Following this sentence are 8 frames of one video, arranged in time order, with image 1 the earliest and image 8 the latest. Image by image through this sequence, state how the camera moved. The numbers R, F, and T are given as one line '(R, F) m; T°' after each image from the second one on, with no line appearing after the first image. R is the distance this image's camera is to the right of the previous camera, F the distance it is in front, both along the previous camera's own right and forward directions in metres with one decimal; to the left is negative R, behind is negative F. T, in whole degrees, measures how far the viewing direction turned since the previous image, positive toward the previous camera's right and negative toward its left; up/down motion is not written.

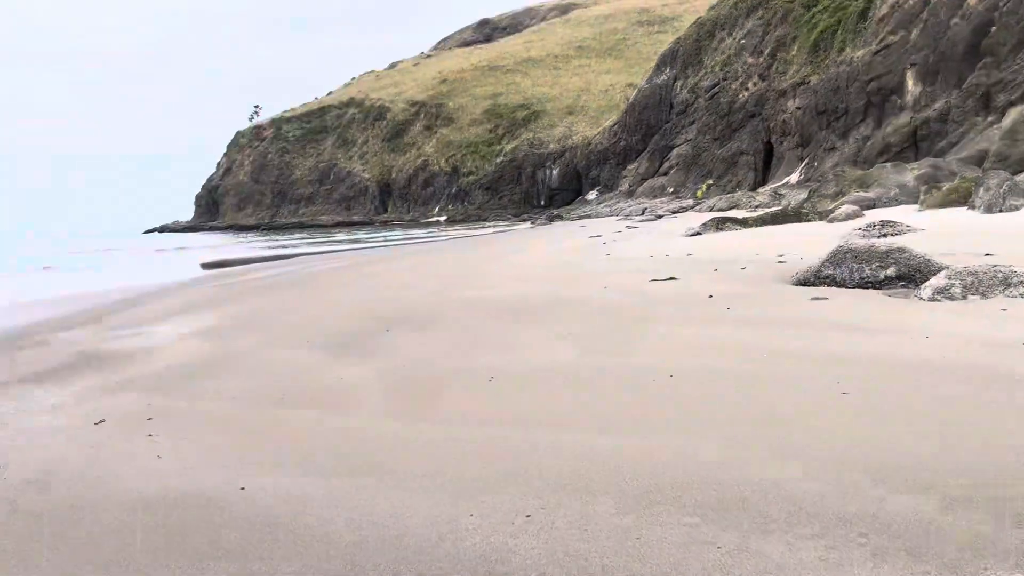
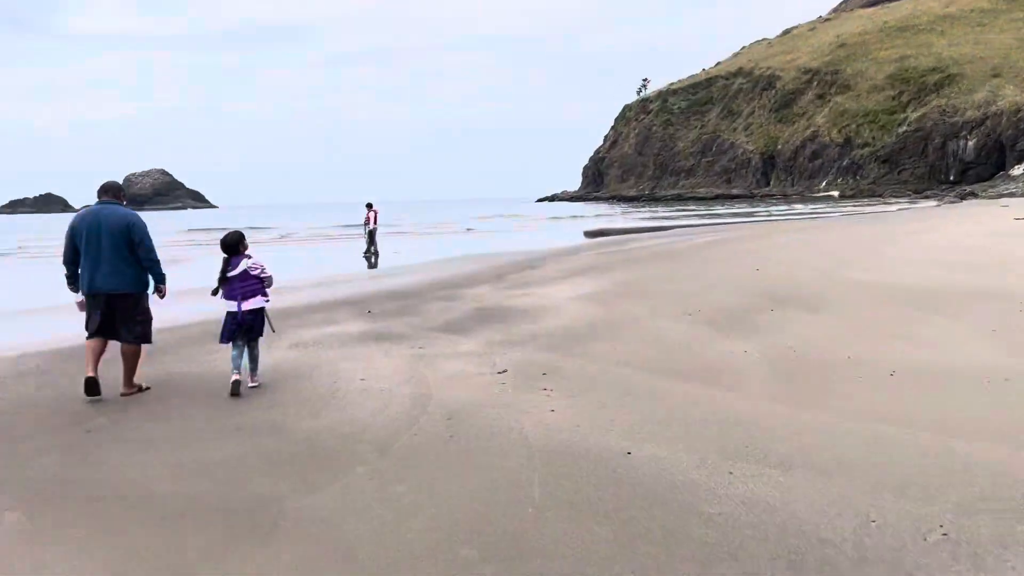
(0.0, +0.1) m; -31°
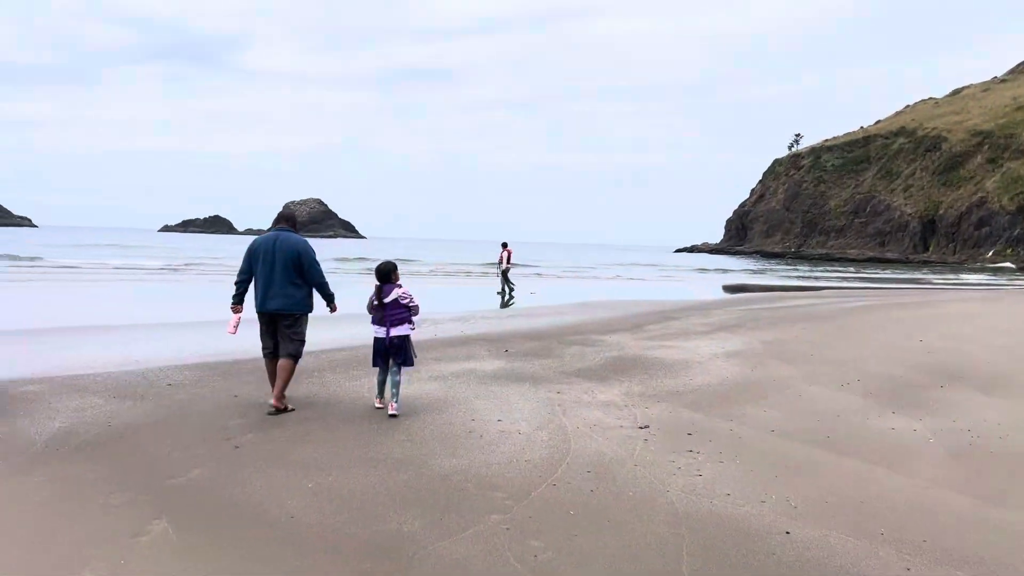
(-0.2, +0.2) m; -11°
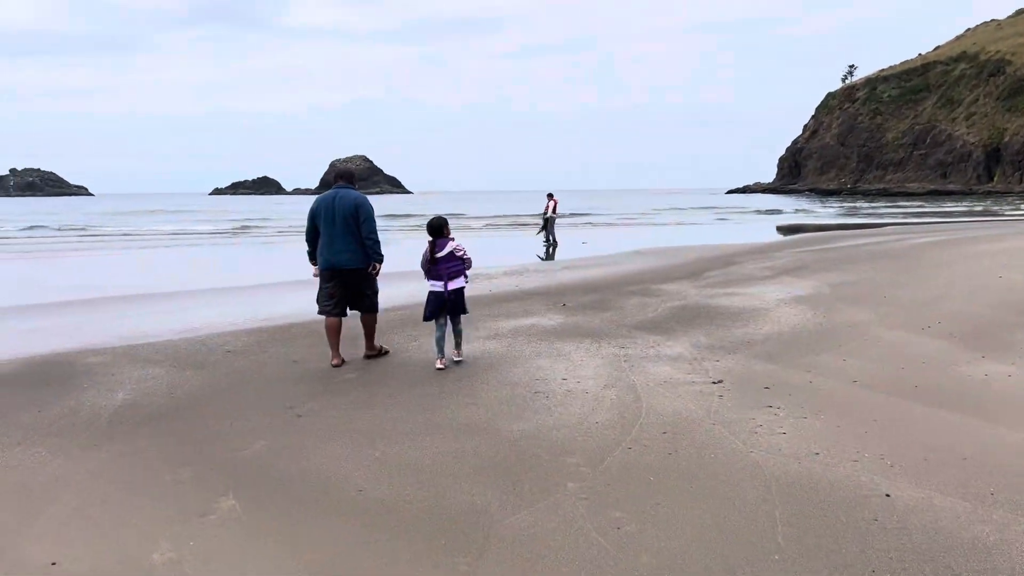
(-0.1, +0.3) m; -4°
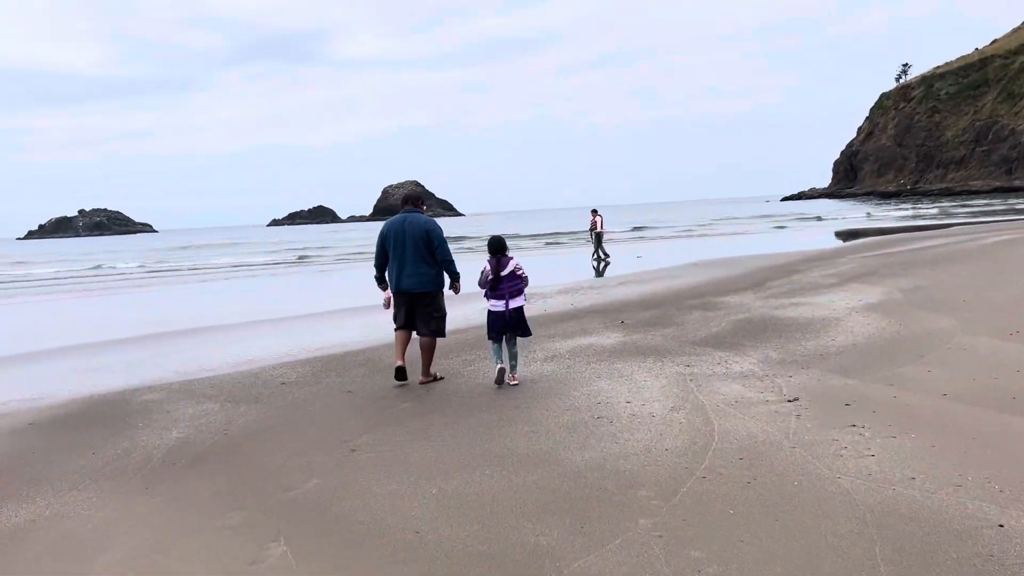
(0.0, +0.2) m; -4°
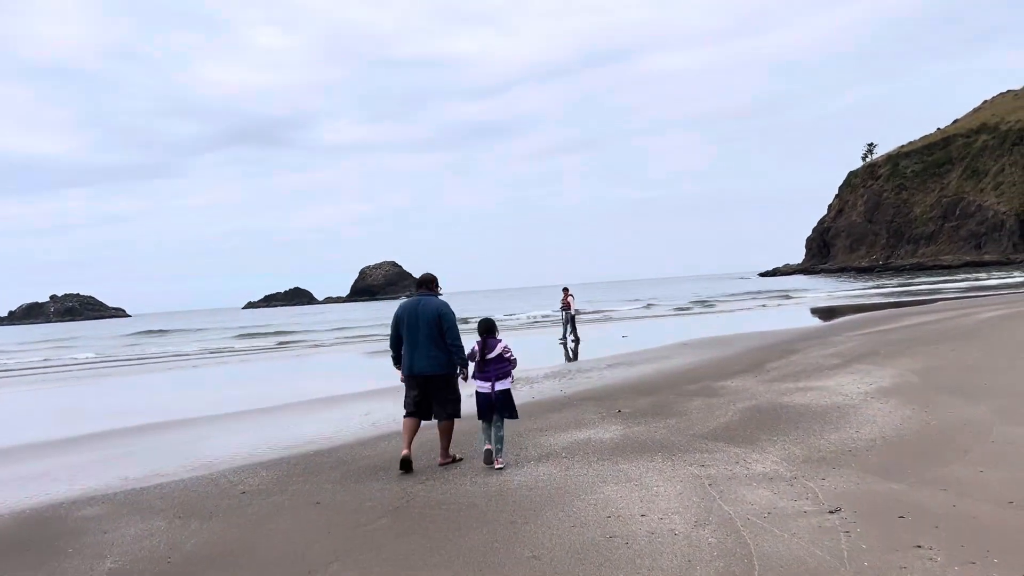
(-0.1, +0.6) m; +2°
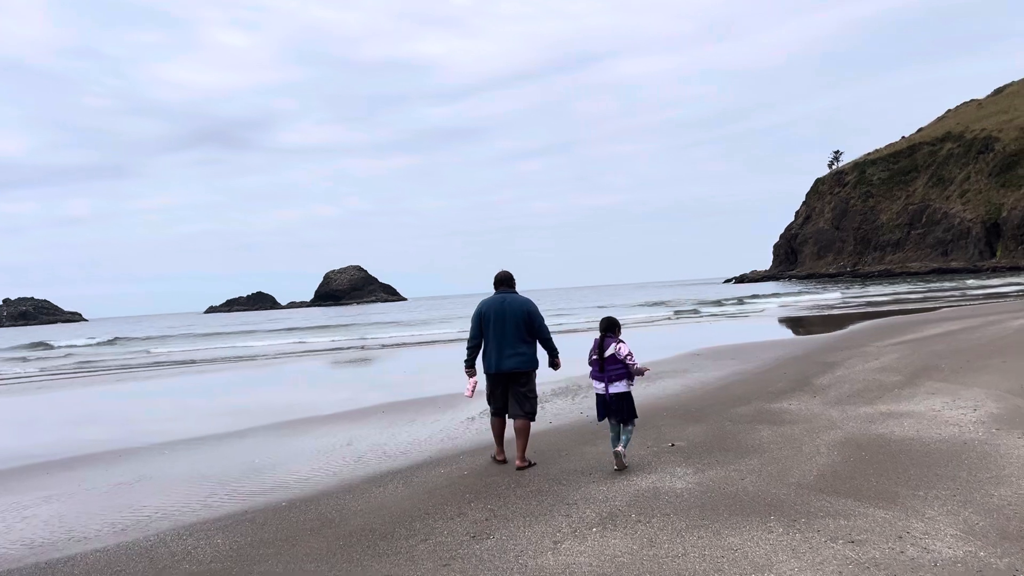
(-0.6, +1.6) m; +3°
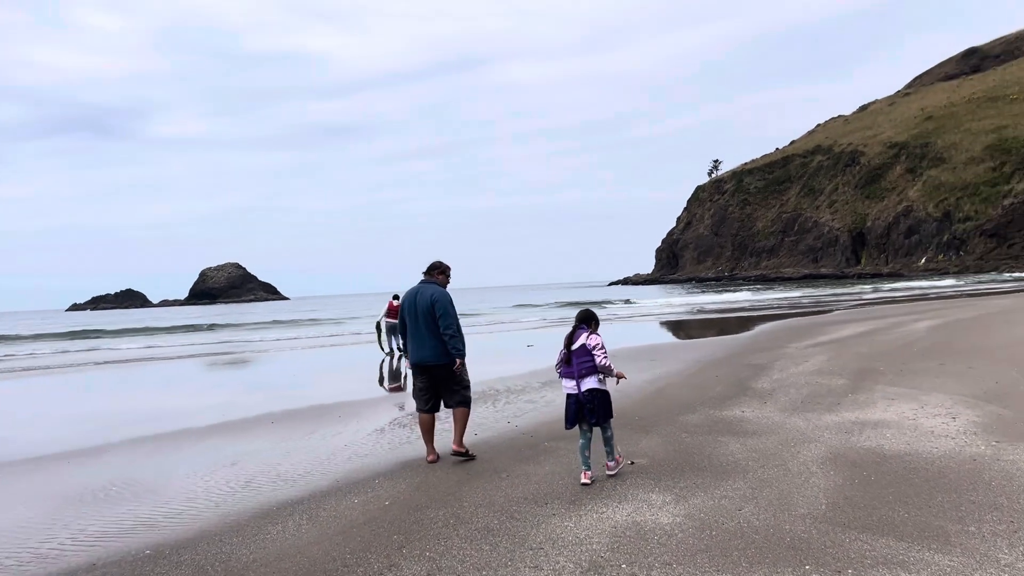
(-0.4, +1.2) m; +9°
